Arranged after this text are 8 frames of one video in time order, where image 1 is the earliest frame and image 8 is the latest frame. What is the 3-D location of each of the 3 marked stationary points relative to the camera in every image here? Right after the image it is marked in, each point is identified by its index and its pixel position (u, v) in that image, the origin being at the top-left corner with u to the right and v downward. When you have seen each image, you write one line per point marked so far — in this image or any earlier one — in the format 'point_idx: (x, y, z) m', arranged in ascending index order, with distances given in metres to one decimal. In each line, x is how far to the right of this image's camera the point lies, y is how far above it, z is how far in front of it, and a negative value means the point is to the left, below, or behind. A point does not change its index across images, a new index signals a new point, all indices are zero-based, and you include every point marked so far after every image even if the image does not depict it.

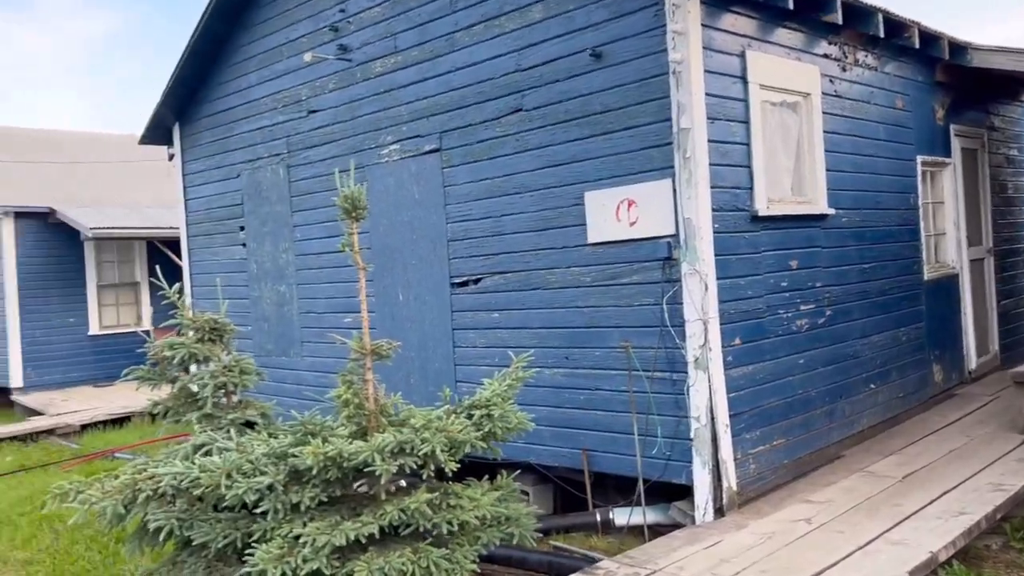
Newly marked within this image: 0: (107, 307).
0: (-5.9, -0.3, +12.4) m
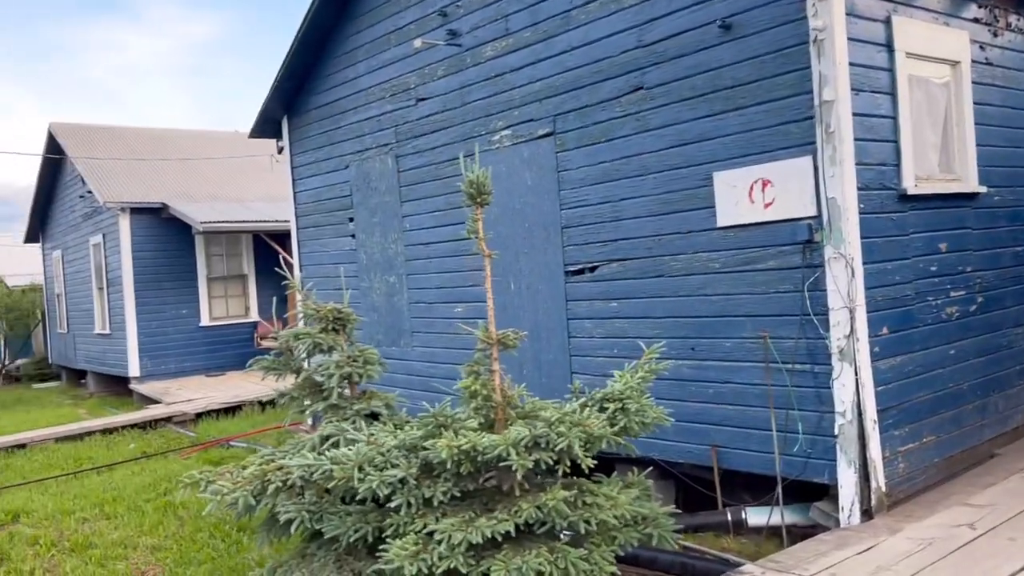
0: (-4.5, -0.2, +12.8) m
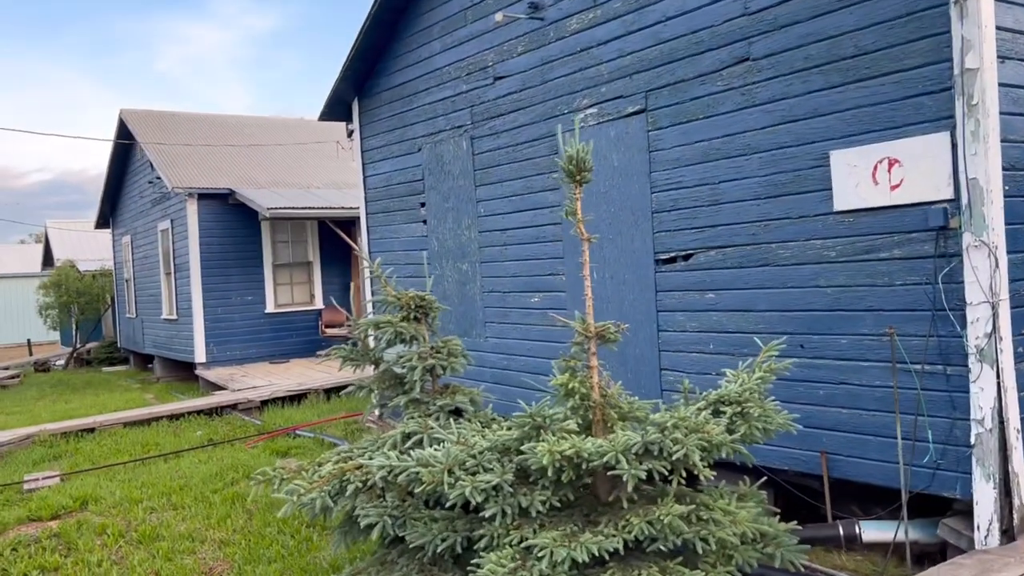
0: (-3.5, 0.0, +12.8) m
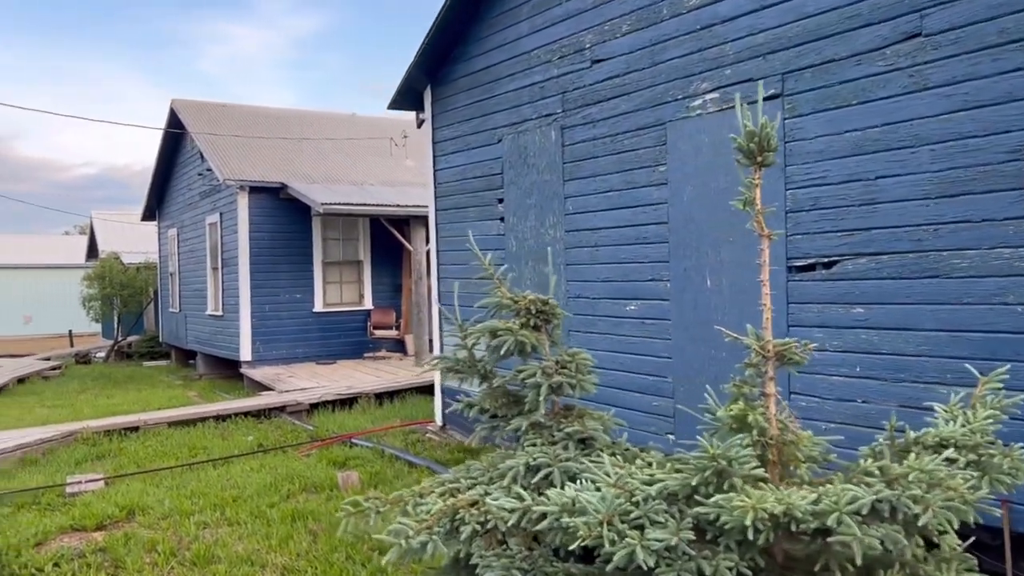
0: (-2.7, 0.0, +12.4) m
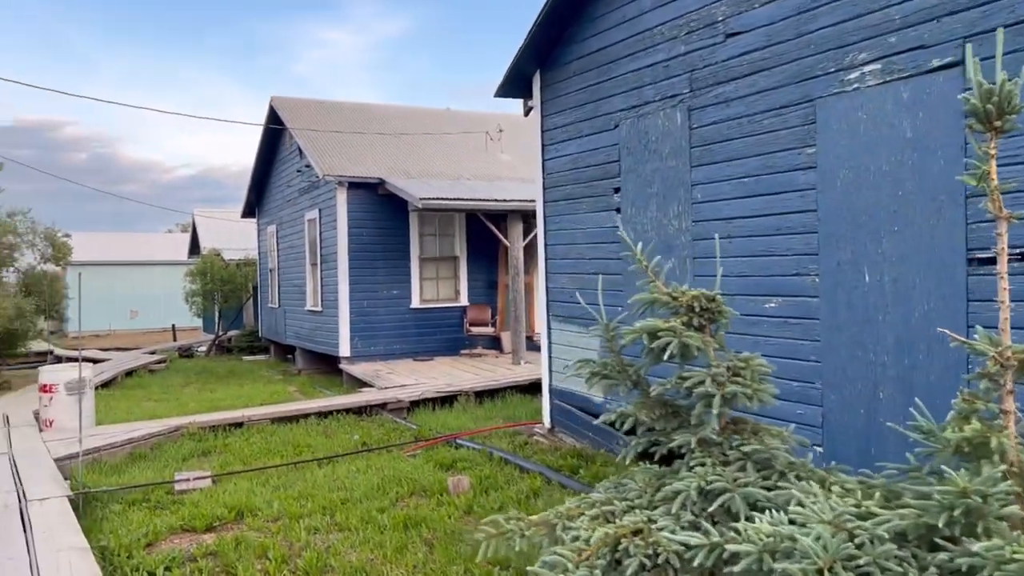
0: (-1.2, +0.1, +12.2) m
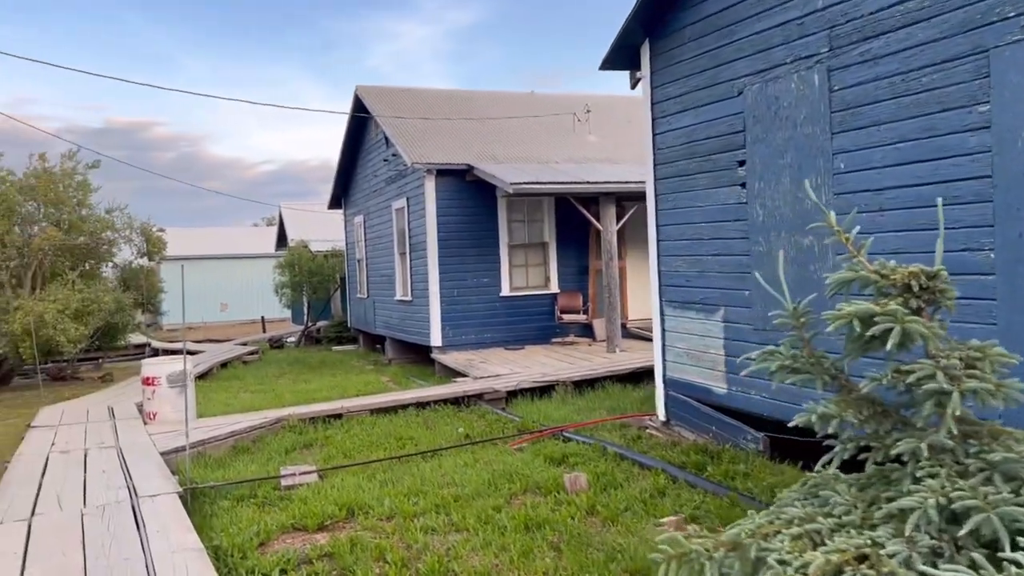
0: (+0.1, +0.3, +11.9) m
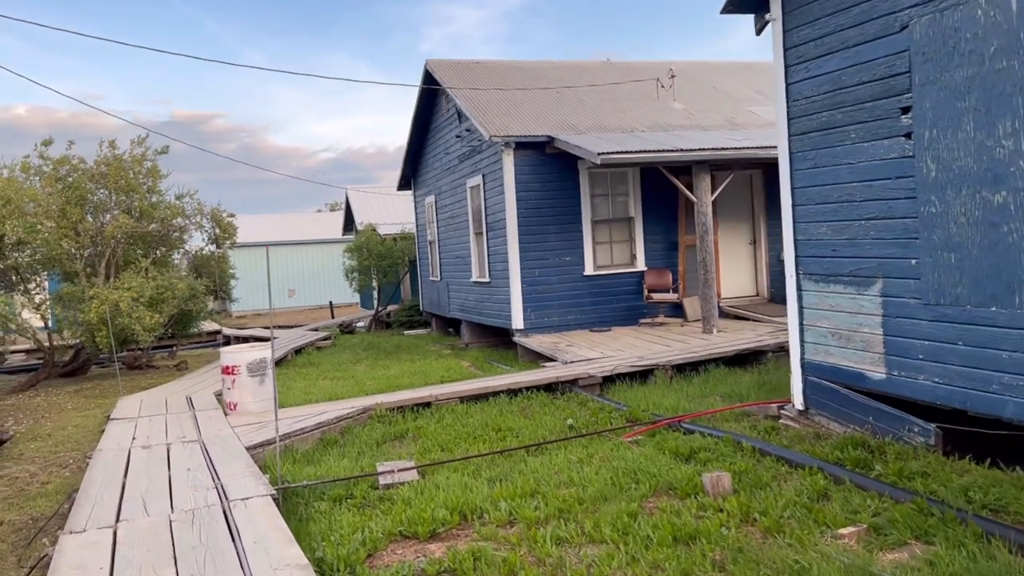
0: (+1.2, +0.6, +11.3) m
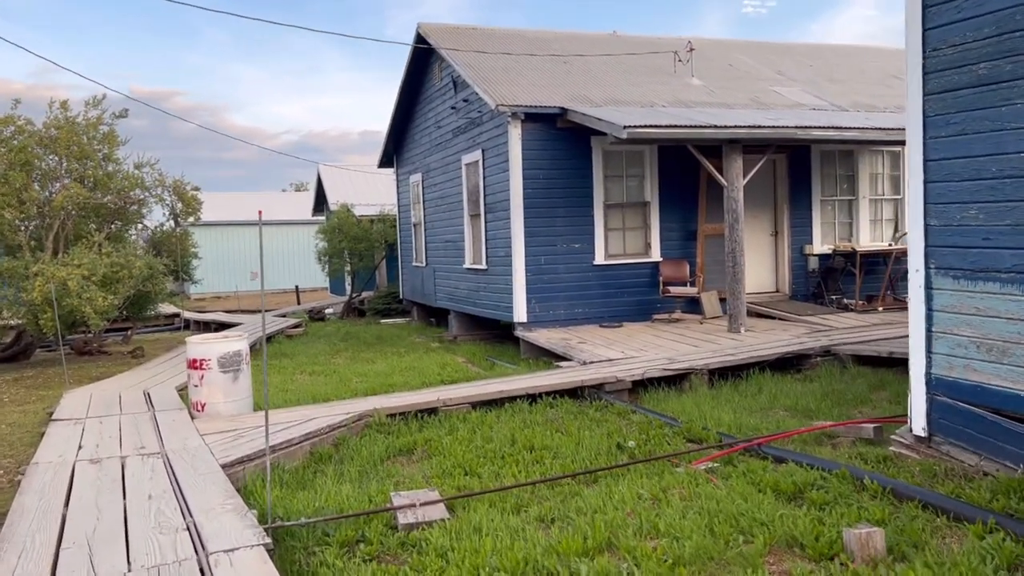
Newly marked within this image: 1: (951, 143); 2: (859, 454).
0: (+1.2, +0.7, +10.2) m
1: (+2.1, +0.7, +4.0) m
2: (+1.8, -0.9, +4.5) m
